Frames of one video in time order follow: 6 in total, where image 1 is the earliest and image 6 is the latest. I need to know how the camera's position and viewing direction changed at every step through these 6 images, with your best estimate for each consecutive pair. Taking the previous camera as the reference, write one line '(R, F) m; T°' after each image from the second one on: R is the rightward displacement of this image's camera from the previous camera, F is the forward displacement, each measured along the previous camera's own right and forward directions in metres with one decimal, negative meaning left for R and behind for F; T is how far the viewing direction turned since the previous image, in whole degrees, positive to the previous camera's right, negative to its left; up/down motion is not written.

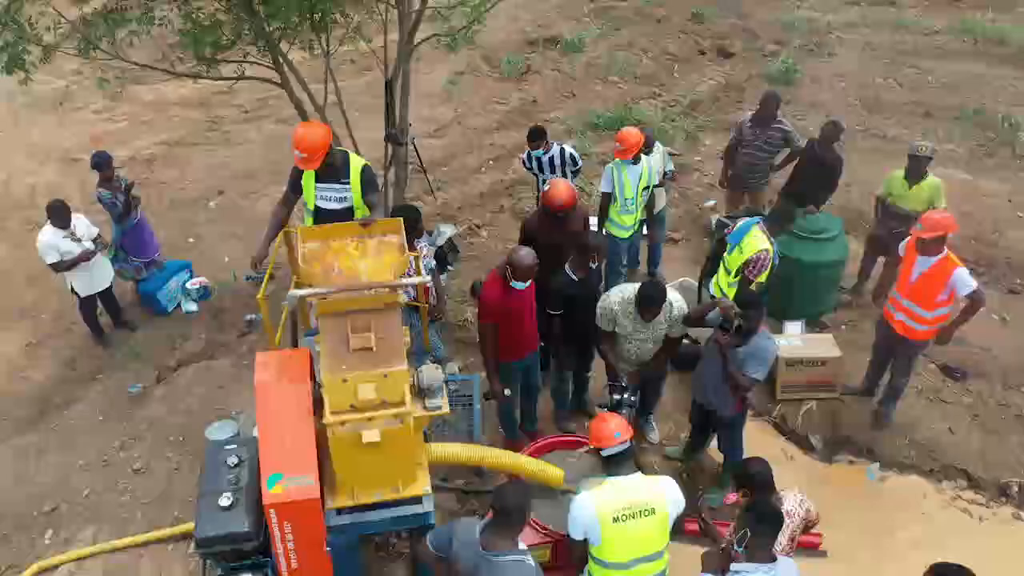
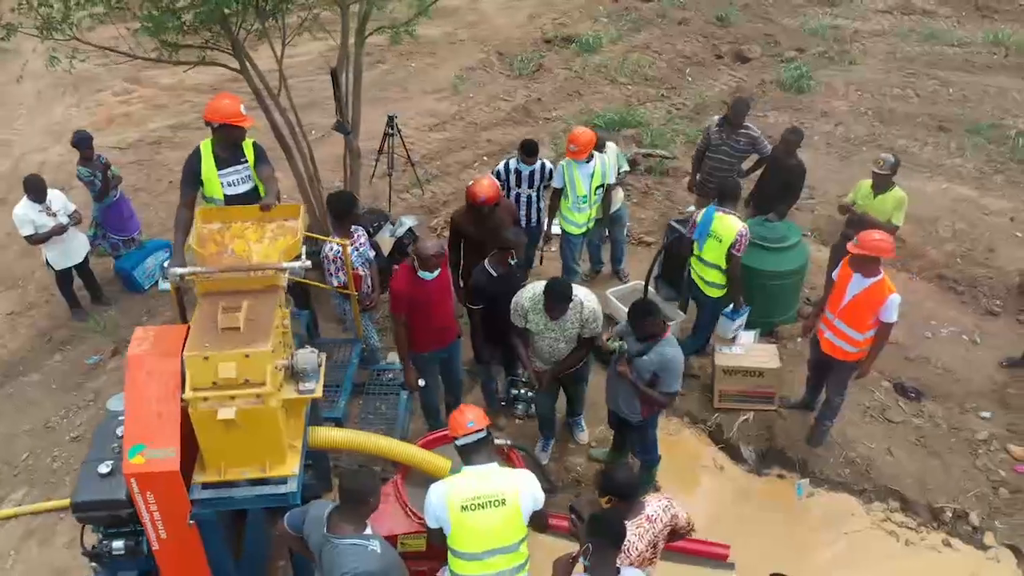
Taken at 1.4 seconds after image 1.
(+0.9, 0.0) m; -4°
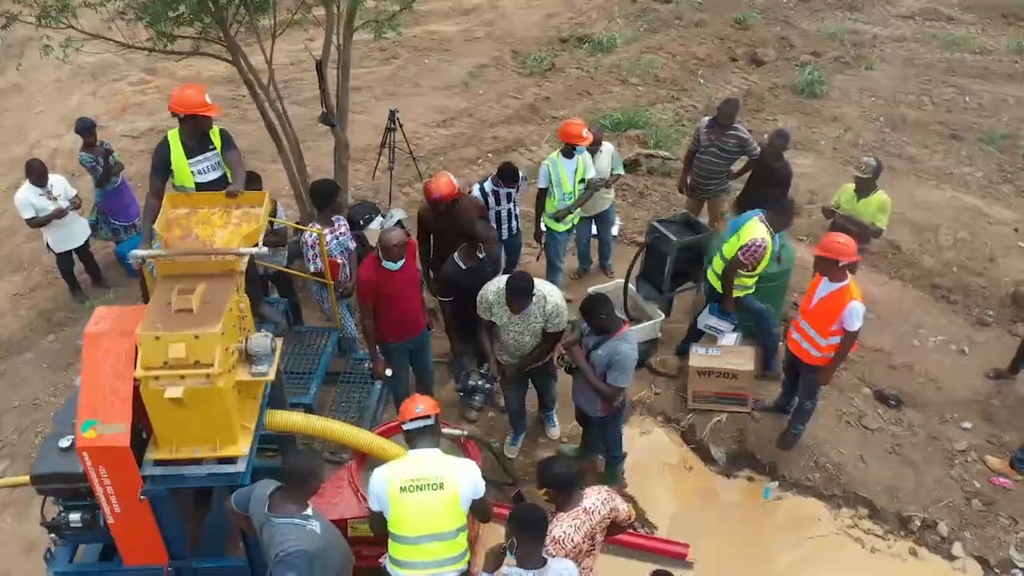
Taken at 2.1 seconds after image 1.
(+0.4, 0.0) m; -2°
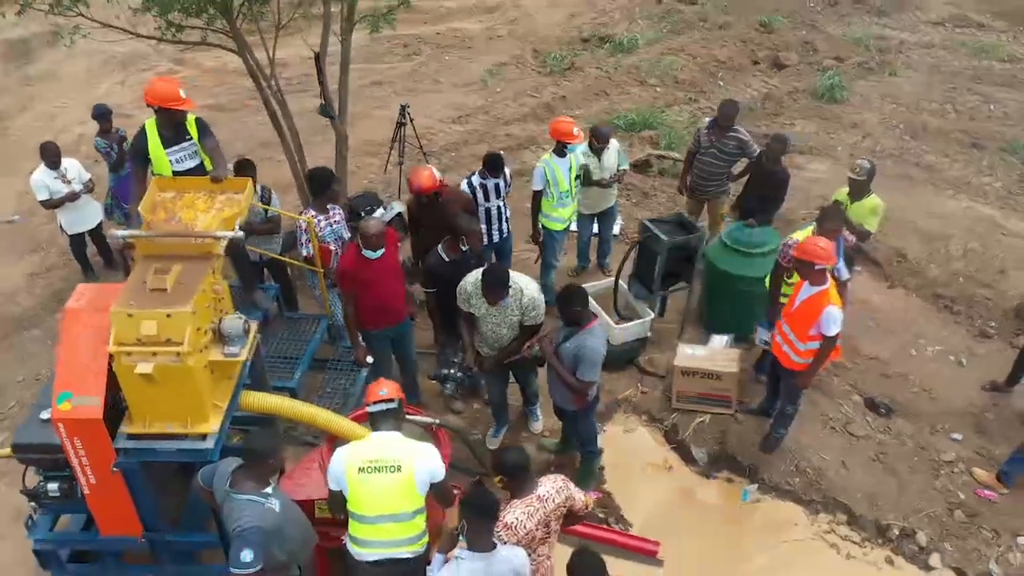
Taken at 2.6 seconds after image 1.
(+0.4, -0.1) m; -2°
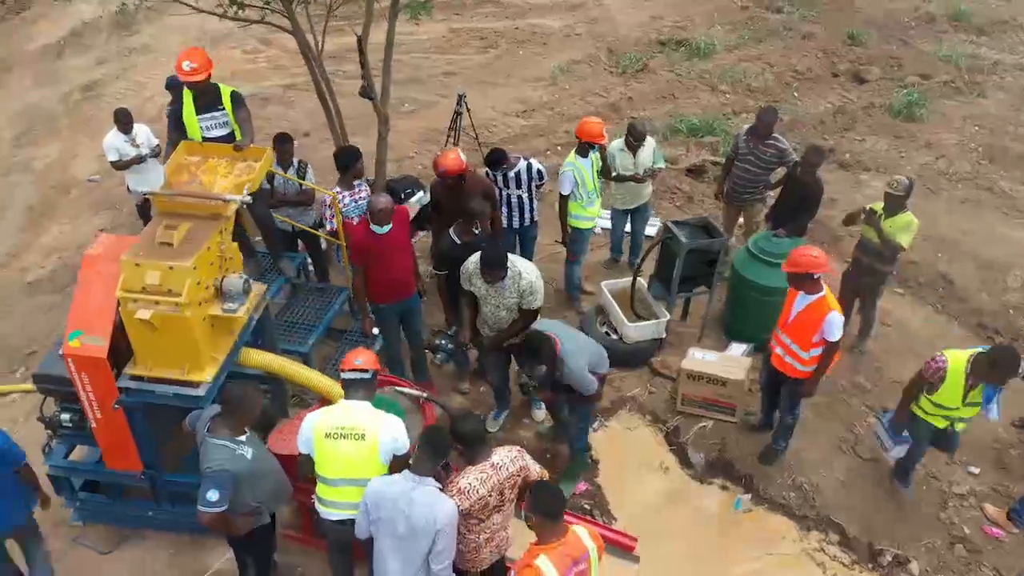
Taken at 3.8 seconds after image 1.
(+0.6, -0.1) m; -6°
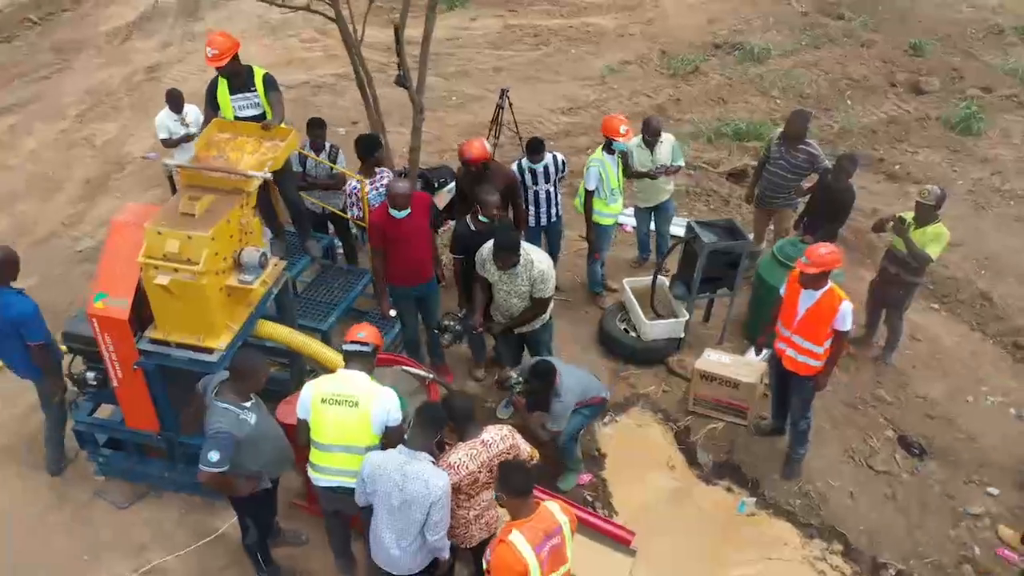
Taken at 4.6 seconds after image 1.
(+0.3, -0.1) m; -4°
